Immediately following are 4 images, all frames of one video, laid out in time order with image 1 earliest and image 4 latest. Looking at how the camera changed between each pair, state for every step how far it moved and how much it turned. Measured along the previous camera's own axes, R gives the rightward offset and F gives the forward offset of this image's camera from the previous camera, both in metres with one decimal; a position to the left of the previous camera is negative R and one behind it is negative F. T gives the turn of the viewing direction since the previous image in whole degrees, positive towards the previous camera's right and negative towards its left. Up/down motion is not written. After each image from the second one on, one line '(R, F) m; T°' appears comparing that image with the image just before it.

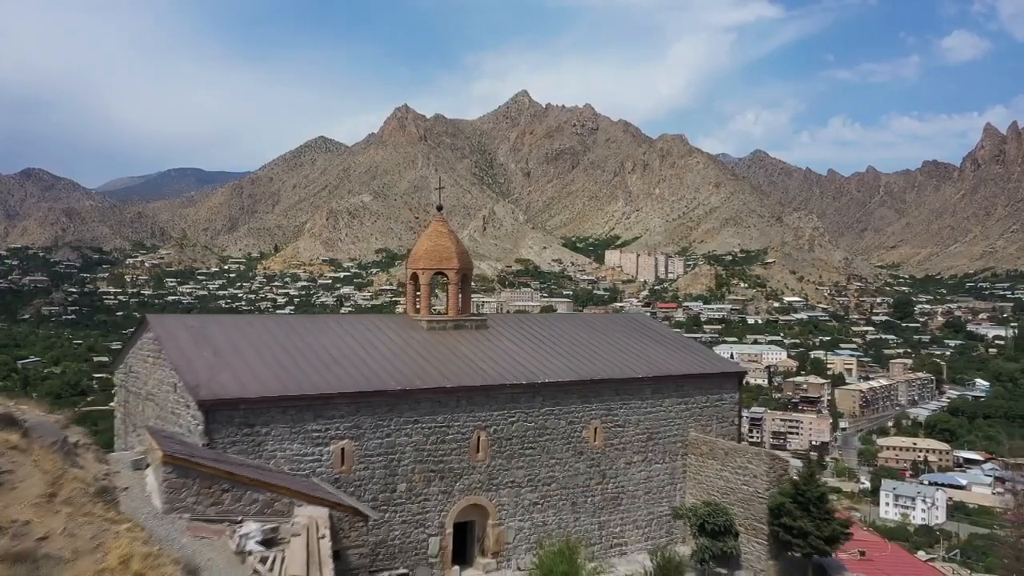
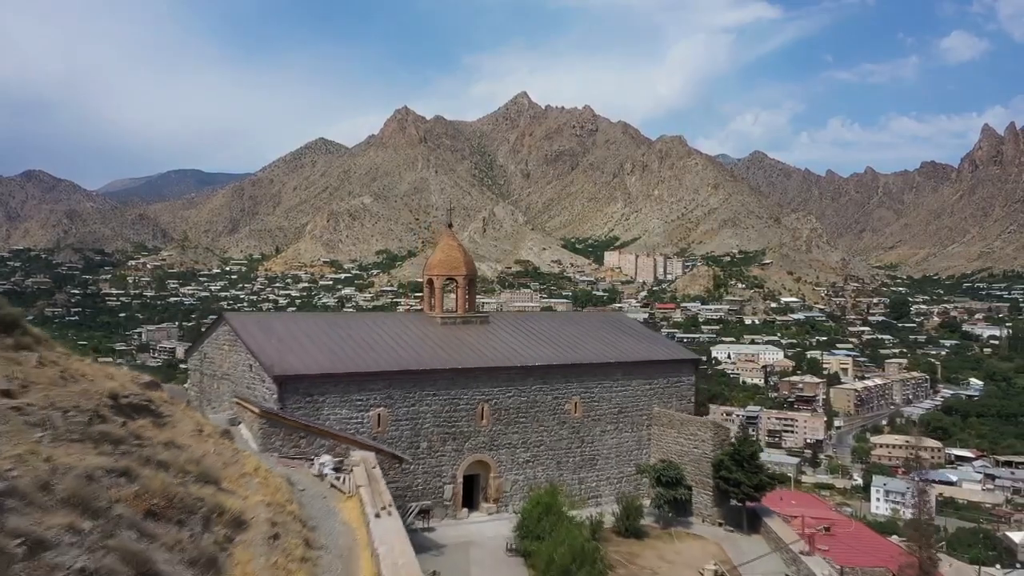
(0.0, -1.6) m; 0°
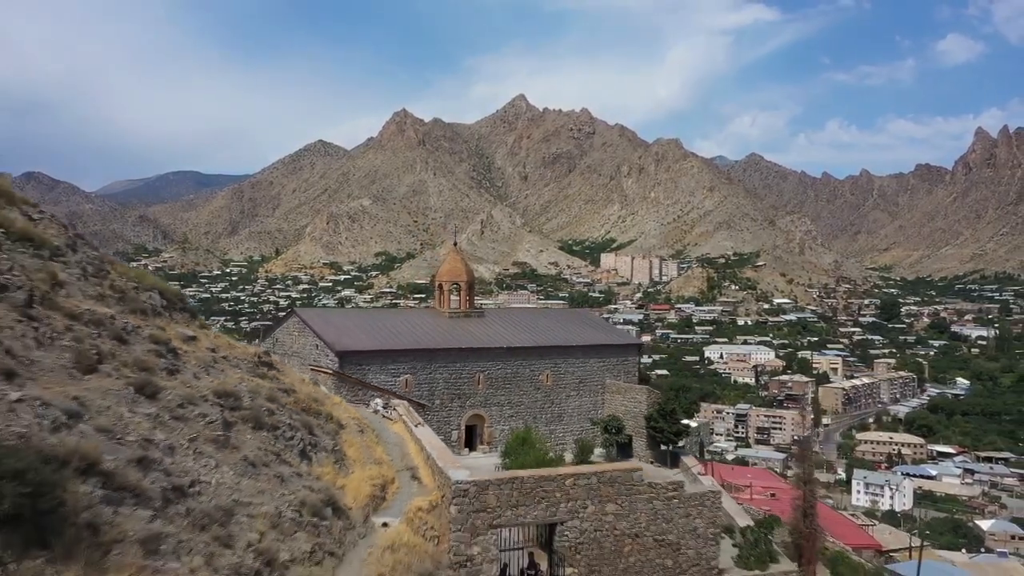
(+0.1, -2.9) m; 0°
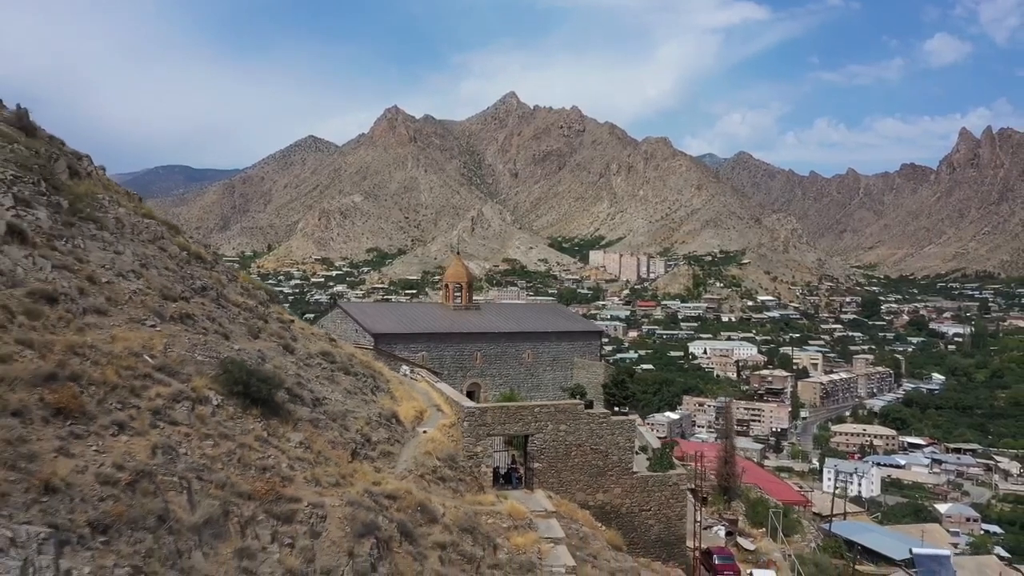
(0.0, -3.3) m; +1°
